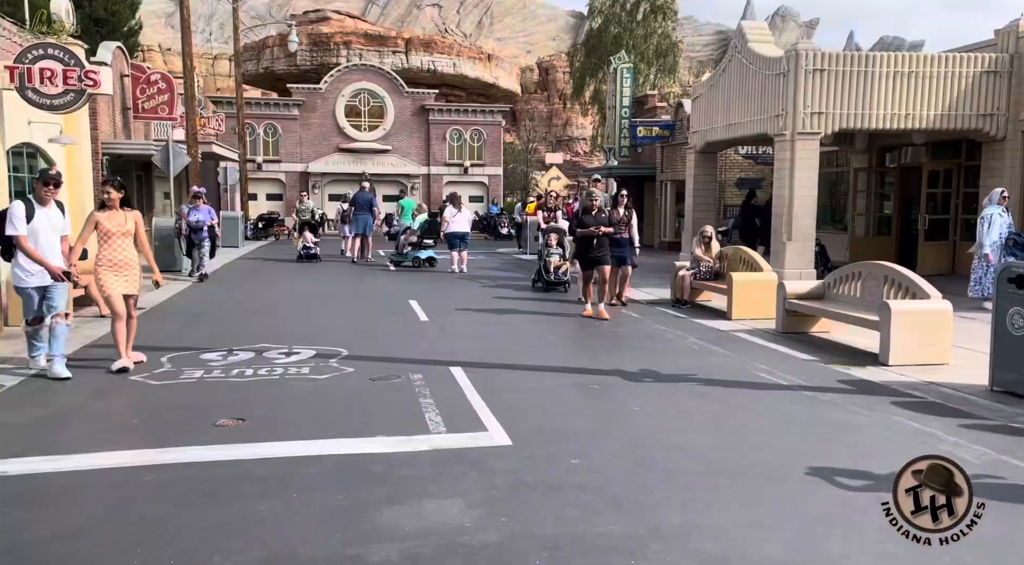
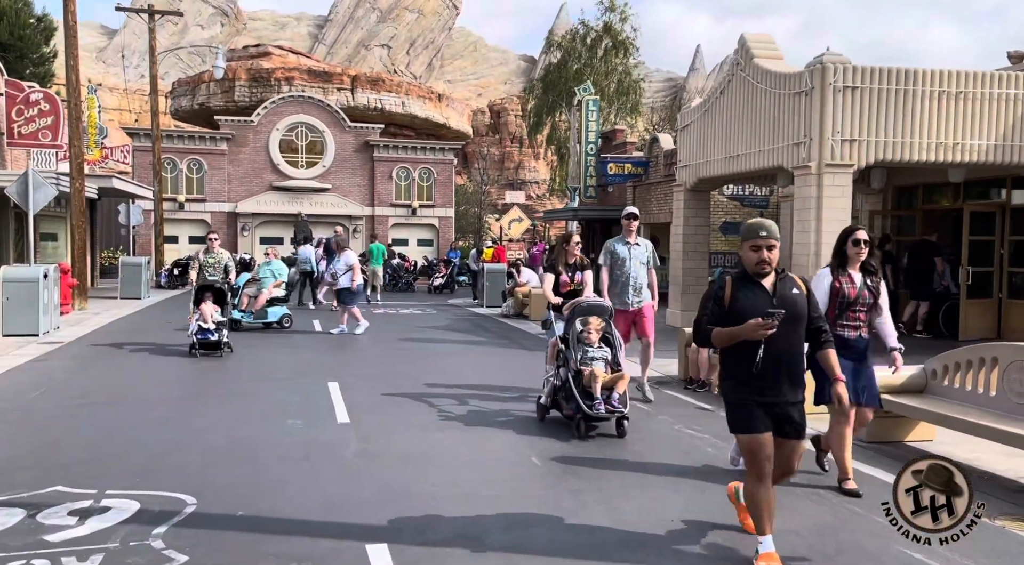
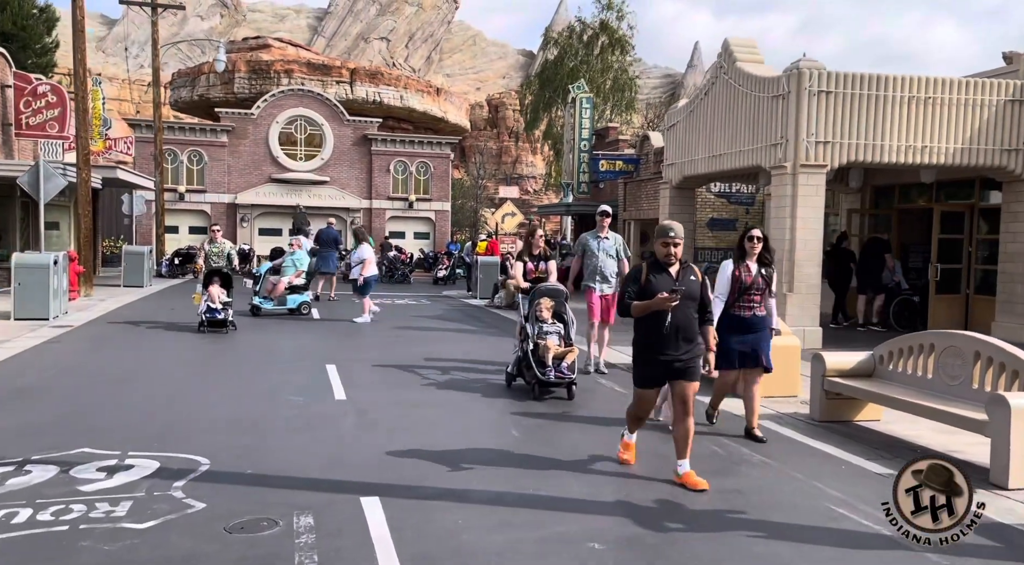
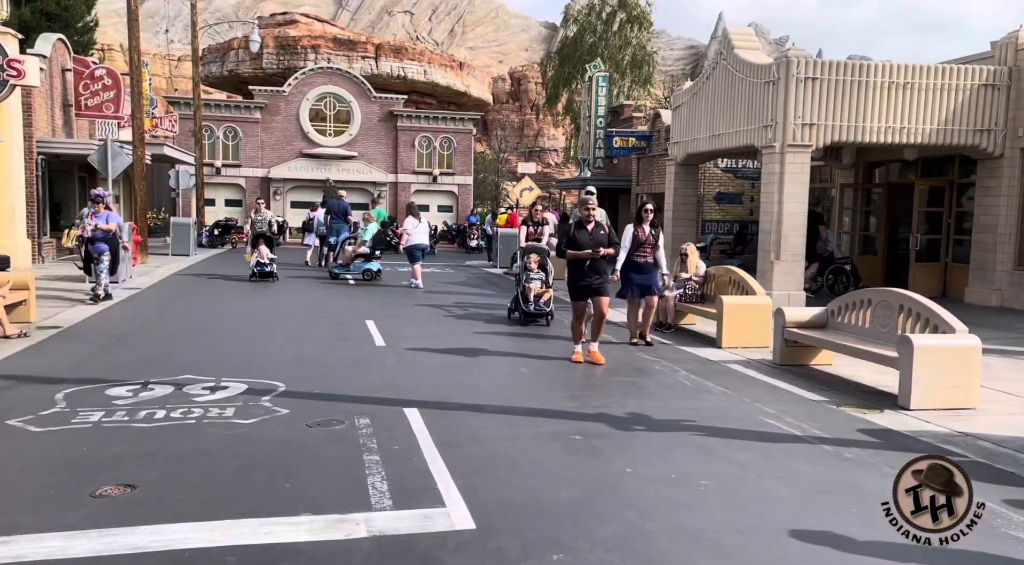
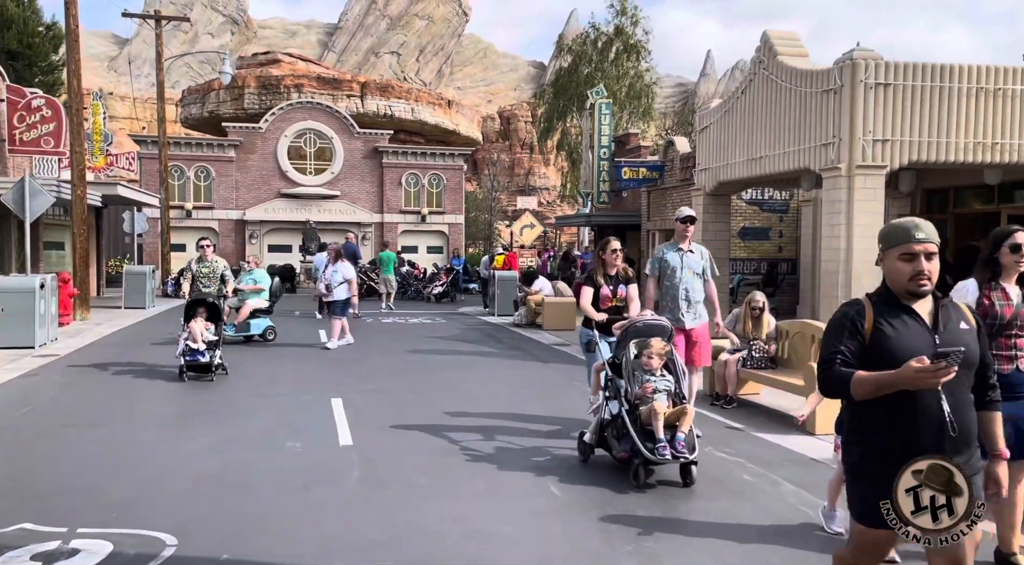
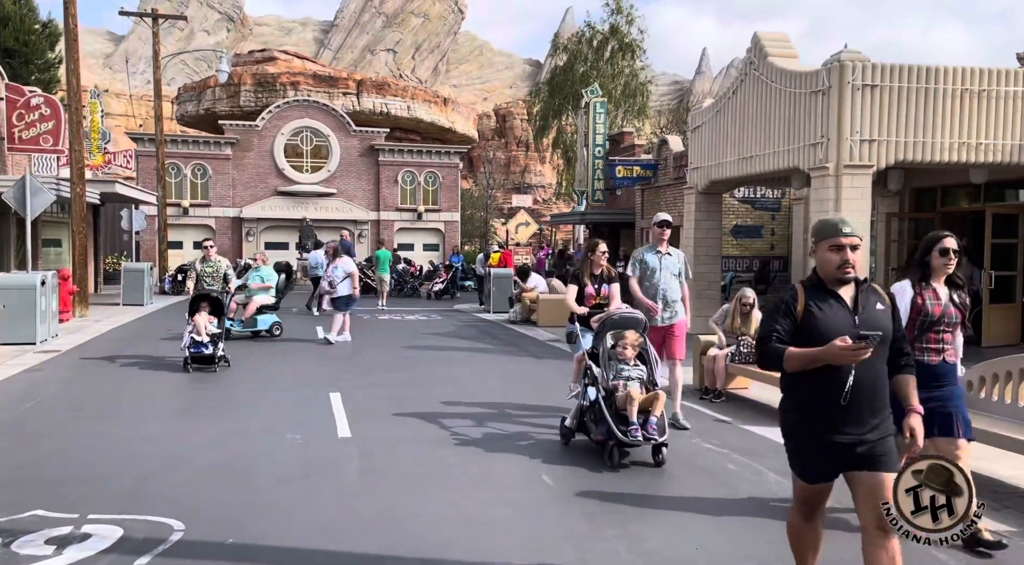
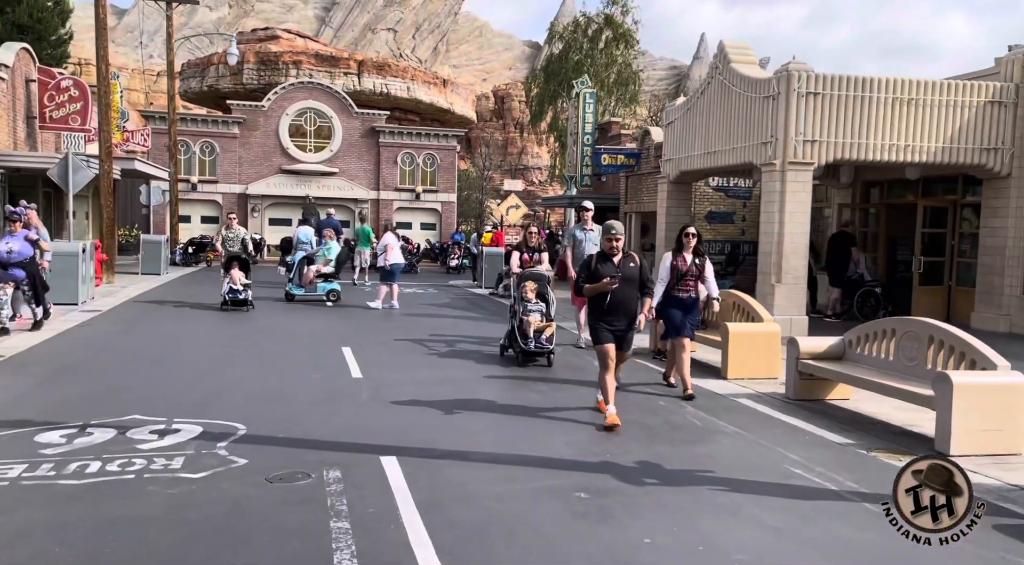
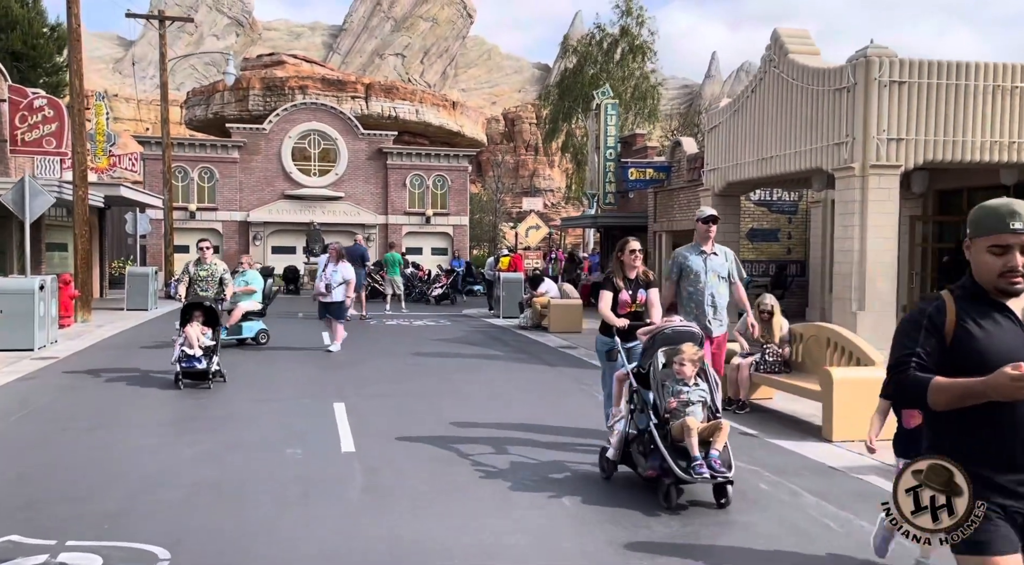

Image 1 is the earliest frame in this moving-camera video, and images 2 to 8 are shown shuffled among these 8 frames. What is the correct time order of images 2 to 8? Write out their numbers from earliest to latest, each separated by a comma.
4, 7, 3, 2, 6, 5, 8
